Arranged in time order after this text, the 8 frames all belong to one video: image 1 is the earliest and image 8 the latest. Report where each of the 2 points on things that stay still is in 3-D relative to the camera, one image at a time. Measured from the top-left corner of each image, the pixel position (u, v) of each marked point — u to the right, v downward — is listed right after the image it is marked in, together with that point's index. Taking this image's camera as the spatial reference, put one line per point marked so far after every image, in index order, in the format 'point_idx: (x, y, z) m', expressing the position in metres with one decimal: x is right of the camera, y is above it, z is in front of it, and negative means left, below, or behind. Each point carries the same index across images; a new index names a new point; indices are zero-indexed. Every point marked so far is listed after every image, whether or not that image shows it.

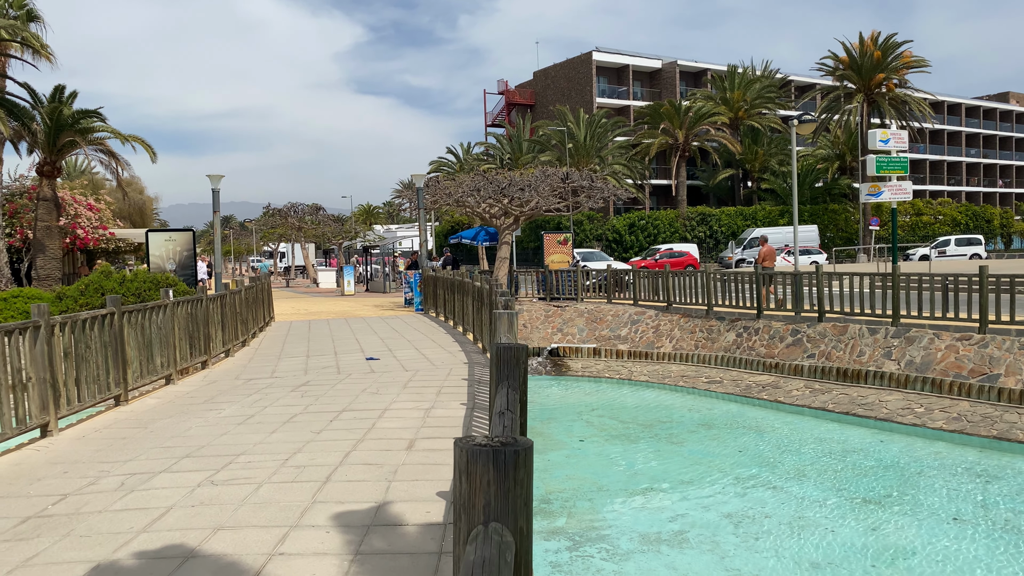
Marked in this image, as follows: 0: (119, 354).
0: (-3.6, -0.6, +7.4) m
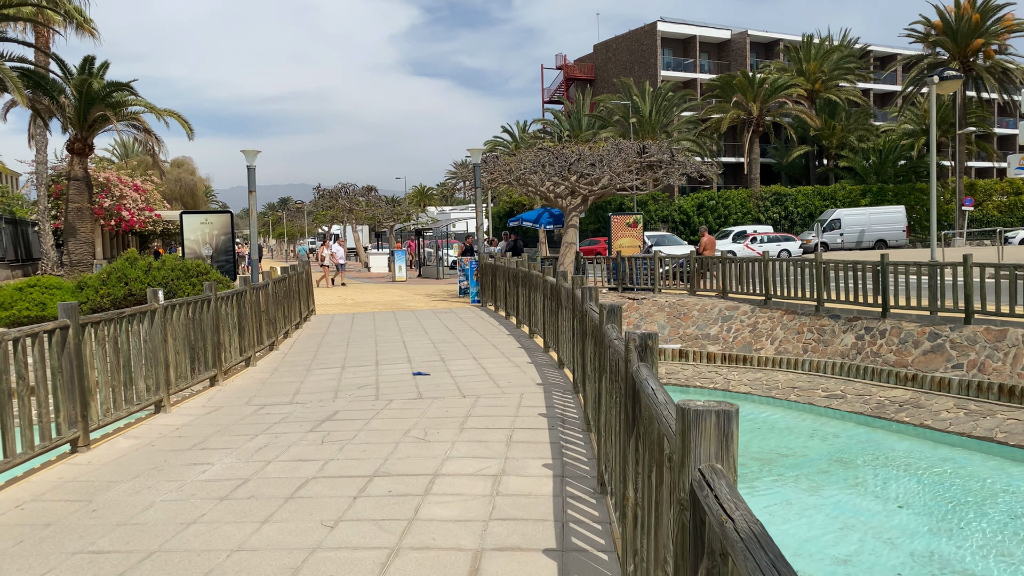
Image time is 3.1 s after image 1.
0: (-2.9, -0.6, +5.4) m
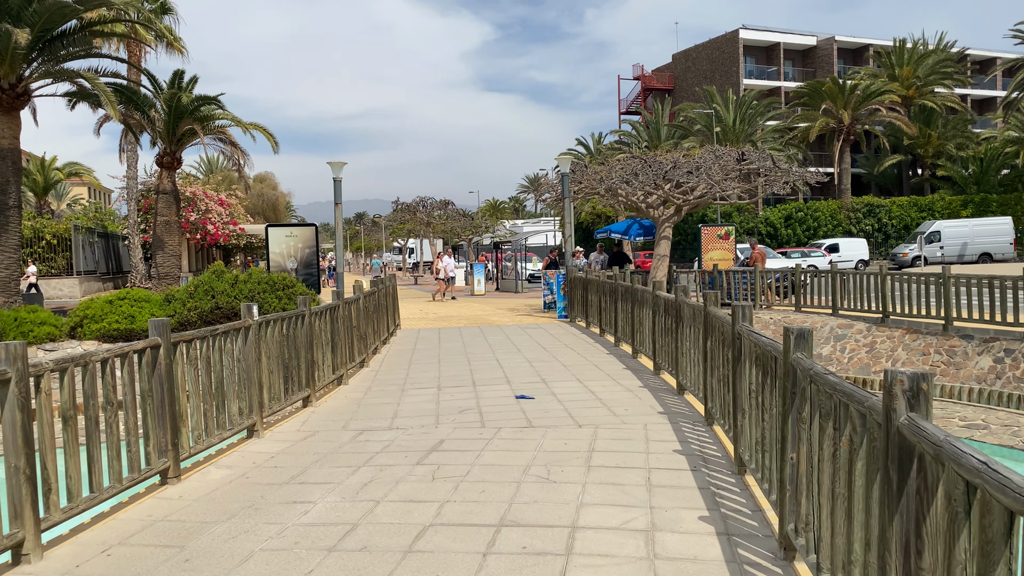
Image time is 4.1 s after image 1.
0: (-2.1, -0.7, +4.9) m
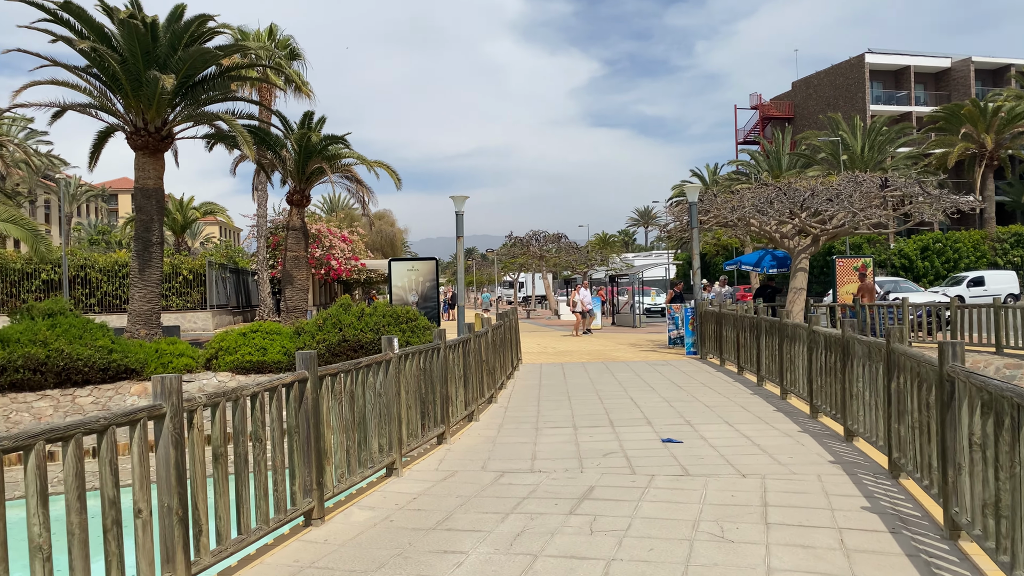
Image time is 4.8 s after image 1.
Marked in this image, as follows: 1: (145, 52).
0: (-1.2, -0.9, +4.7) m
1: (-7.6, +4.9, +16.9) m
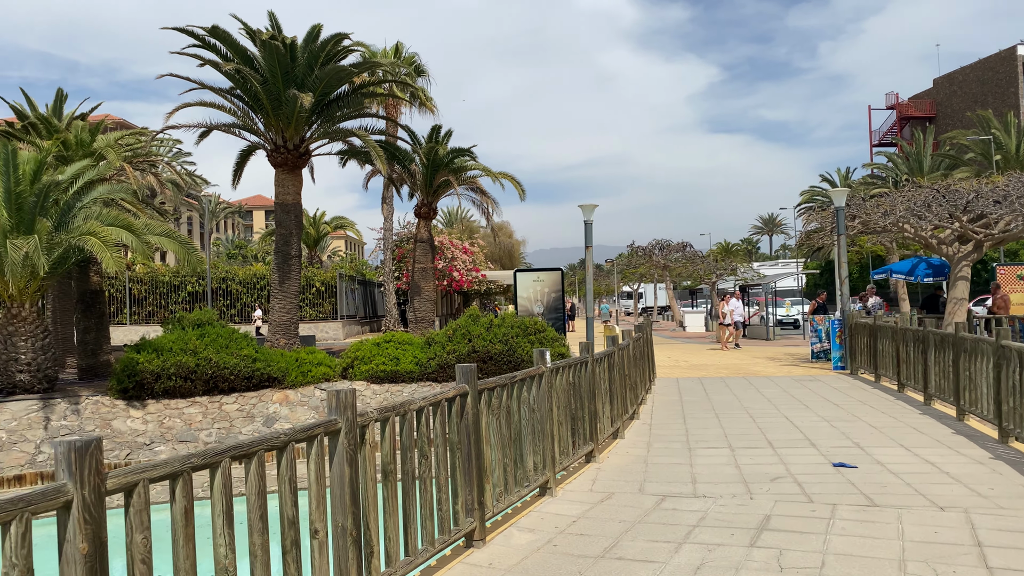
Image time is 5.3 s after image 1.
0: (-0.2, -1.0, +4.5) m
1: (-4.9, +4.7, +17.5) m
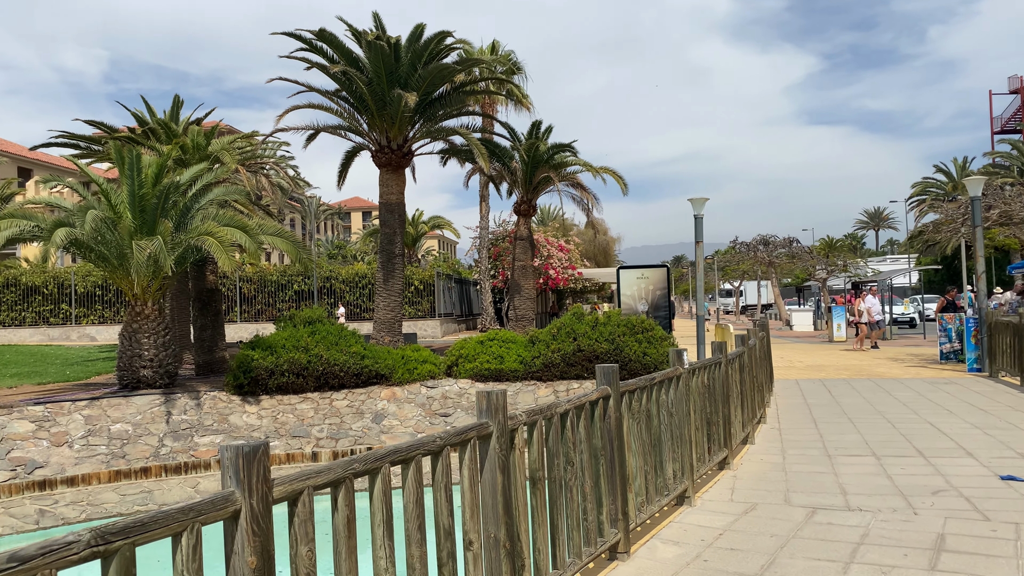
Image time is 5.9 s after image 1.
0: (+0.6, -0.9, +4.3) m
1: (-2.7, +4.7, +17.7) m
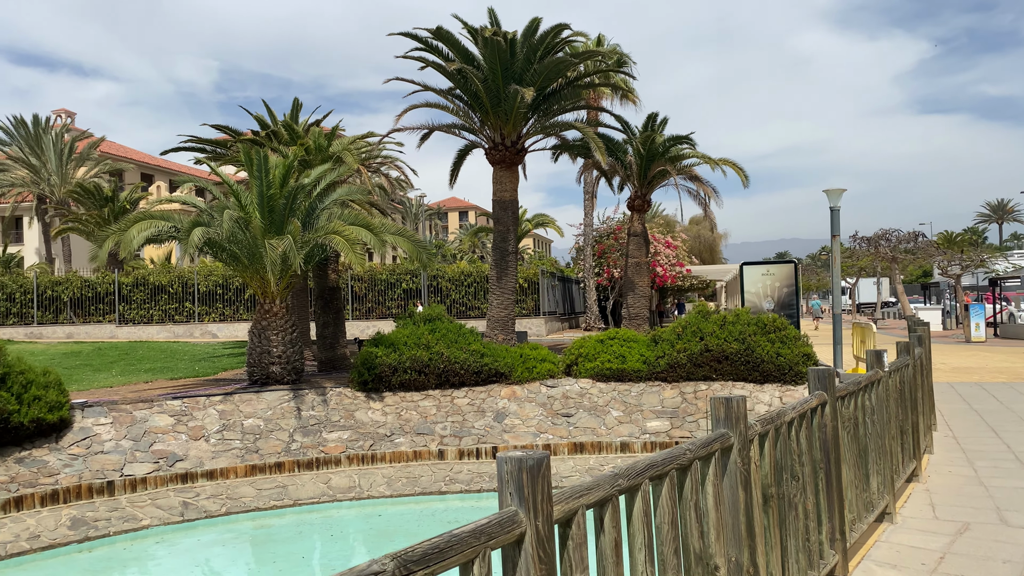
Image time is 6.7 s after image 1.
0: (+1.5, -0.9, +3.8) m
1: (-0.2, +4.8, +17.5) m
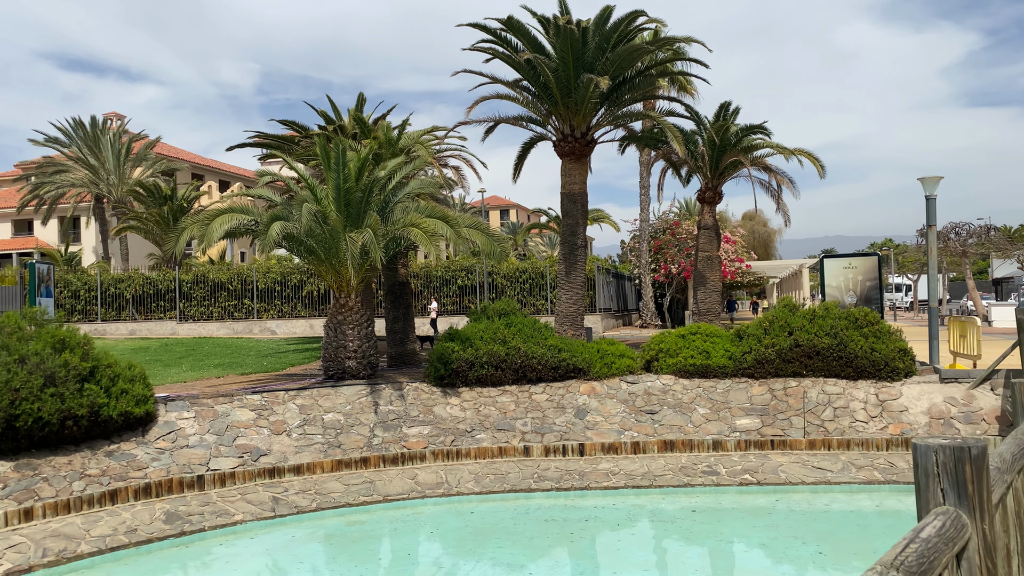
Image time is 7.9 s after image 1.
0: (+2.4, -0.8, +3.4) m
1: (+1.4, +4.9, +17.2) m
